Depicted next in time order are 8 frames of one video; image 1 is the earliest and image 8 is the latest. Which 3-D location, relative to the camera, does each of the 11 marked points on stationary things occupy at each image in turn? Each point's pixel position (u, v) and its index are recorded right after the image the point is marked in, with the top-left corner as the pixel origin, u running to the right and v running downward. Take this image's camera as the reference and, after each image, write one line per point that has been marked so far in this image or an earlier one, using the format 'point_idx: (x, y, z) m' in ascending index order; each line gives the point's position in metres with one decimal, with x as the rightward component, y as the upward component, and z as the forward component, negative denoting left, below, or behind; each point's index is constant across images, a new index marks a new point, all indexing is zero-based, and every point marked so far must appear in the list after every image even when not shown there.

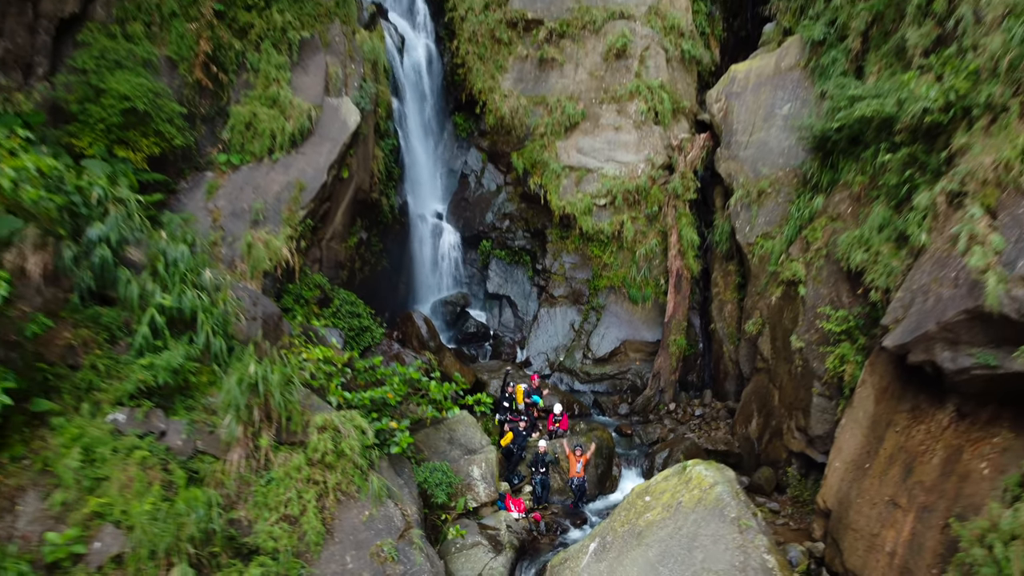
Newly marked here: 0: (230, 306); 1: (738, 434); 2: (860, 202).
0: (-1.3, -0.2, +3.7) m
1: (+1.4, -0.9, +4.9) m
2: (+1.9, +0.5, +4.4) m
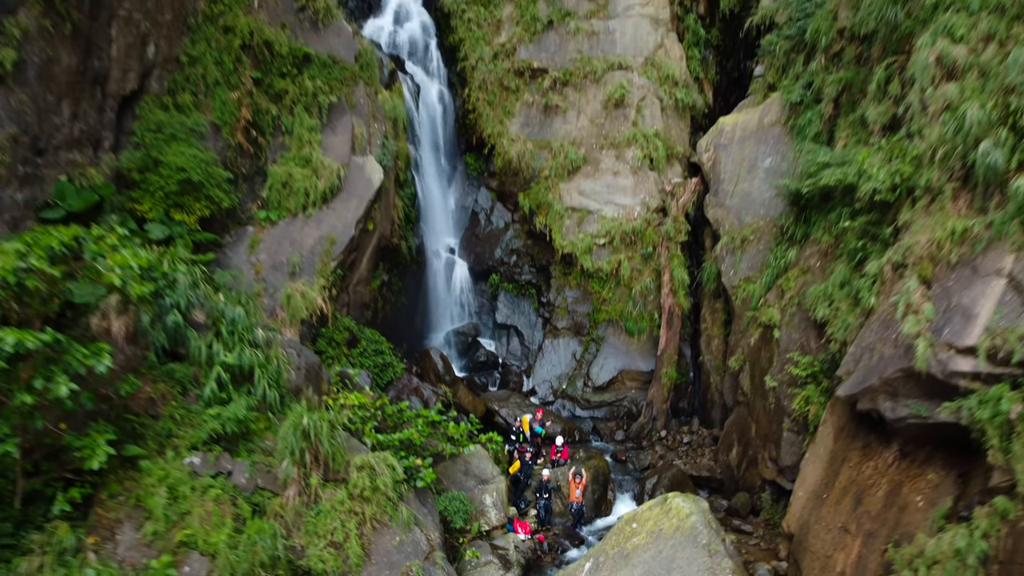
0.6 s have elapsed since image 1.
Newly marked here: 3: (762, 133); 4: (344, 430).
0: (-1.2, -0.4, +4.3) m
1: (+1.4, -1.2, +5.5) m
2: (+1.9, +0.2, +5.0) m
3: (+2.0, +1.2, +6.4) m
4: (-0.8, -0.7, +4.1) m
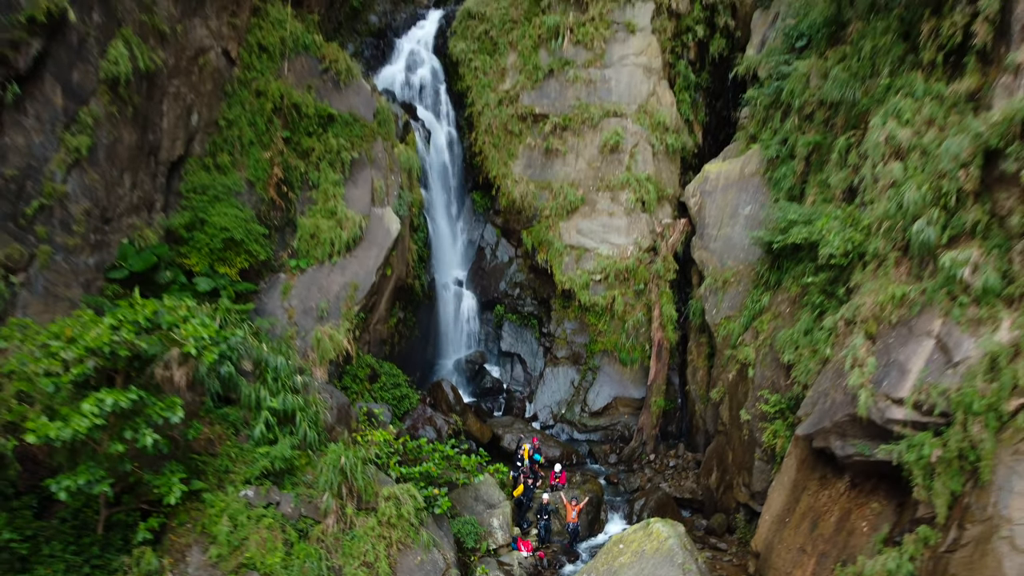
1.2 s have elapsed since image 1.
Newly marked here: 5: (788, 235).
0: (-1.2, -0.8, +5.0) m
1: (+1.4, -1.5, +6.1) m
2: (+2.0, -0.1, +5.6) m
3: (+2.0, +0.9, +7.0) m
4: (-0.8, -1.0, +4.8) m
5: (+2.0, +0.4, +5.8) m
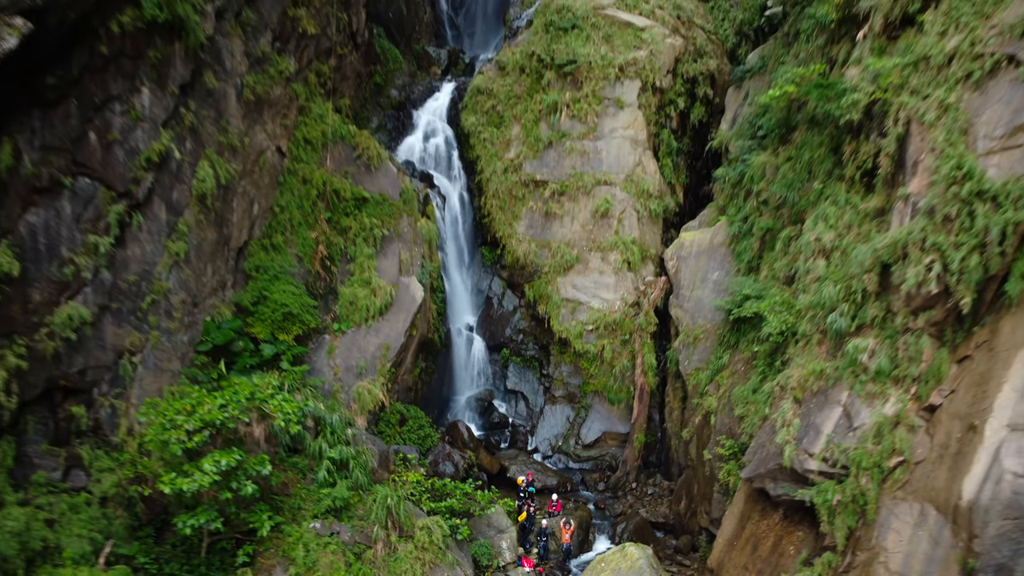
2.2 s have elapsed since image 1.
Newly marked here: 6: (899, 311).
0: (-1.1, -1.3, +6.3) m
1: (+1.5, -2.0, +7.4) m
2: (+2.0, -0.7, +6.9) m
3: (+2.1, +0.4, +8.3) m
4: (-0.8, -1.6, +6.0) m
5: (+2.0, -0.2, +7.0) m
6: (+2.6, -0.2, +5.3) m
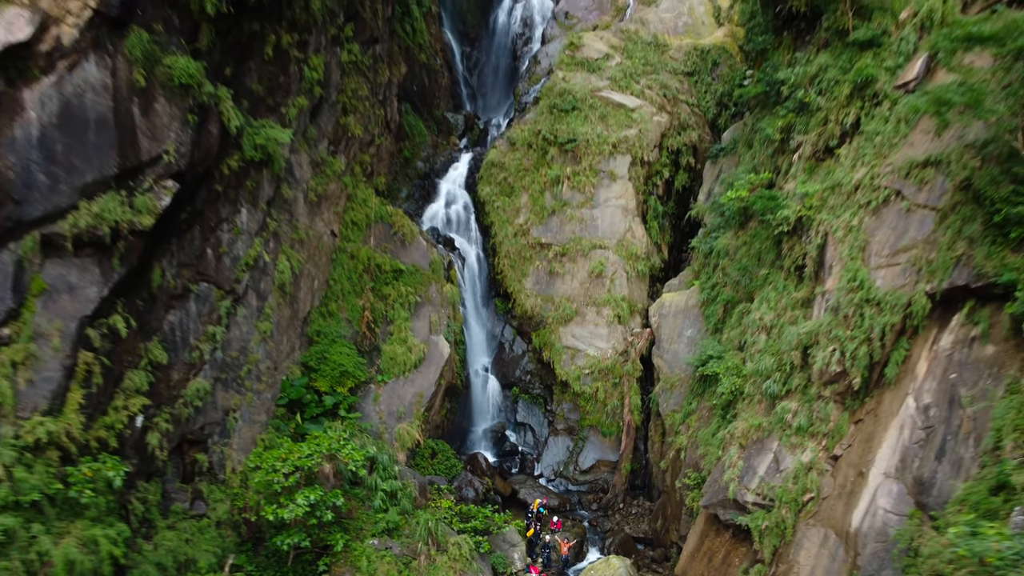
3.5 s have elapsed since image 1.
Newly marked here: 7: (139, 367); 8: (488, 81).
0: (-1.0, -2.0, +8.1) m
1: (+1.6, -2.7, +9.1) m
2: (+2.1, -1.3, +8.6) m
3: (+2.2, -0.3, +10.0) m
4: (-0.7, -2.3, +7.8) m
5: (+2.1, -0.8, +8.8) m
6: (+2.7, -0.8, +7.1) m
7: (-2.9, -0.6, +6.3) m
8: (-0.5, +4.3, +17.0) m
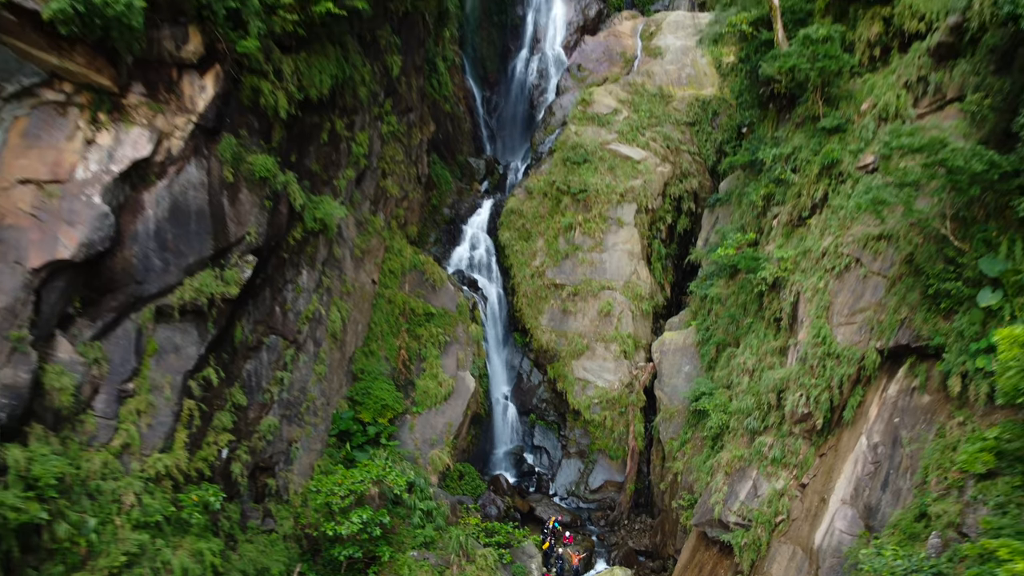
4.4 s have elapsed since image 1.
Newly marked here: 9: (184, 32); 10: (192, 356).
0: (-0.8, -2.5, +9.4) m
1: (+1.8, -3.3, +10.4) m
2: (+2.3, -1.9, +9.9) m
3: (+2.4, -0.9, +11.3) m
4: (-0.5, -2.8, +9.1) m
5: (+2.3, -1.4, +10.1) m
6: (+2.8, -1.4, +8.3) m
7: (-2.7, -1.1, +7.7) m
8: (-0.1, +3.7, +18.3) m
9: (-2.8, +2.2, +7.0) m
10: (-2.9, -0.6, +7.3) m
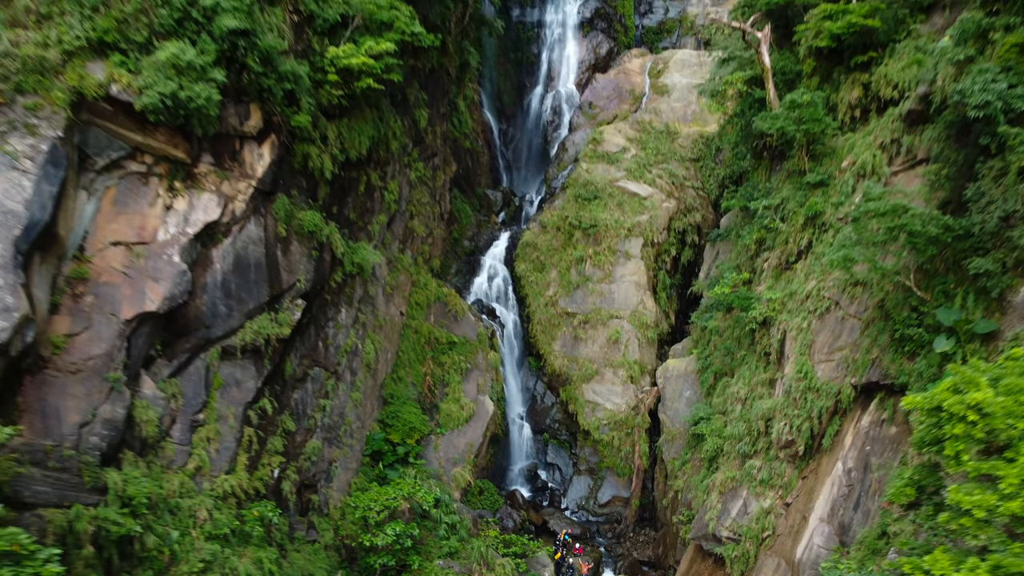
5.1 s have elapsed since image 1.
0: (-0.6, -3.0, +10.4) m
1: (+2.0, -3.7, +11.4) m
2: (+2.5, -2.4, +10.9) m
3: (+2.7, -1.3, +12.3) m
4: (-0.3, -3.3, +10.1) m
5: (+2.6, -1.9, +11.1) m
6: (+3.0, -1.8, +9.3) m
7: (-2.5, -1.6, +8.7) m
8: (+0.2, +3.2, +19.4) m
9: (-2.7, +1.8, +8.1) m
10: (-2.7, -1.0, +8.3) m
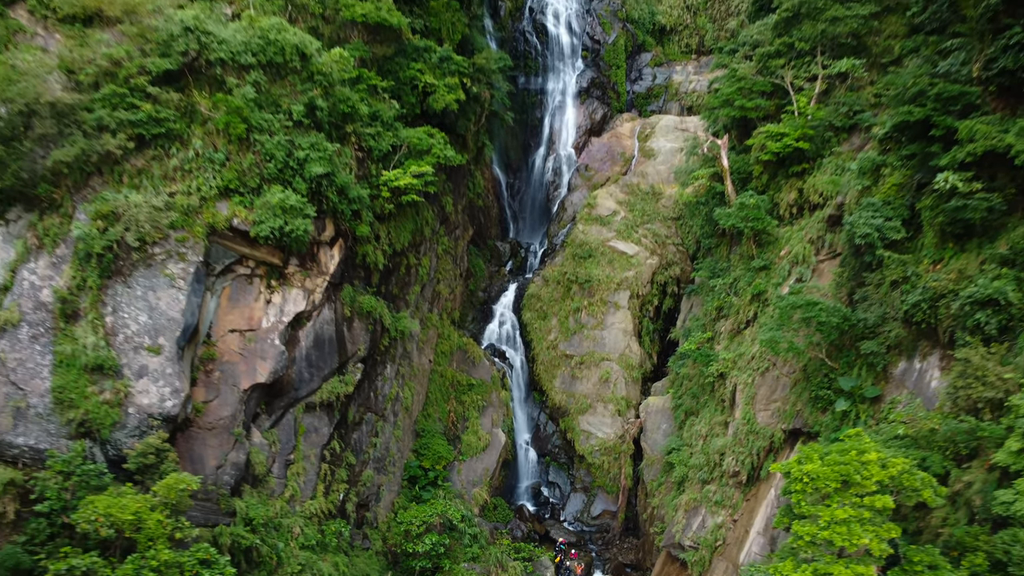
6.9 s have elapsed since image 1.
0: (-0.5, -3.9, +13.1) m
1: (+2.2, -4.7, +14.1) m
2: (+2.7, -3.3, +13.5) m
3: (+2.8, -2.3, +15.0) m
4: (-0.1, -4.2, +12.8) m
5: (+2.7, -2.8, +13.7) m
6: (+3.2, -2.8, +12.0) m
7: (-2.4, -2.5, +11.4) m
8: (+0.4, +2.2, +22.1) m
9: (-2.5, +0.9, +10.8) m
10: (-2.6, -2.0, +11.0) m
